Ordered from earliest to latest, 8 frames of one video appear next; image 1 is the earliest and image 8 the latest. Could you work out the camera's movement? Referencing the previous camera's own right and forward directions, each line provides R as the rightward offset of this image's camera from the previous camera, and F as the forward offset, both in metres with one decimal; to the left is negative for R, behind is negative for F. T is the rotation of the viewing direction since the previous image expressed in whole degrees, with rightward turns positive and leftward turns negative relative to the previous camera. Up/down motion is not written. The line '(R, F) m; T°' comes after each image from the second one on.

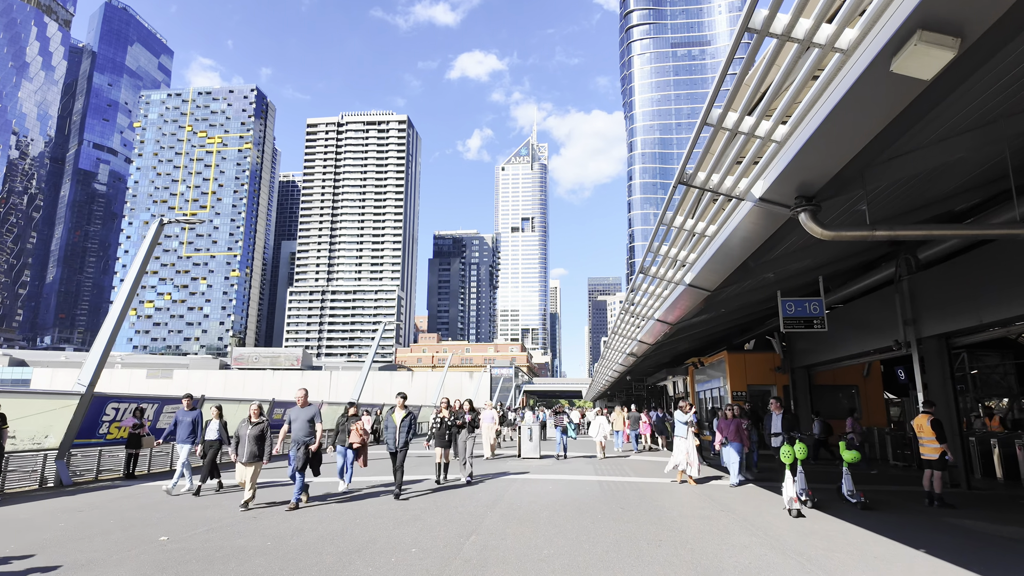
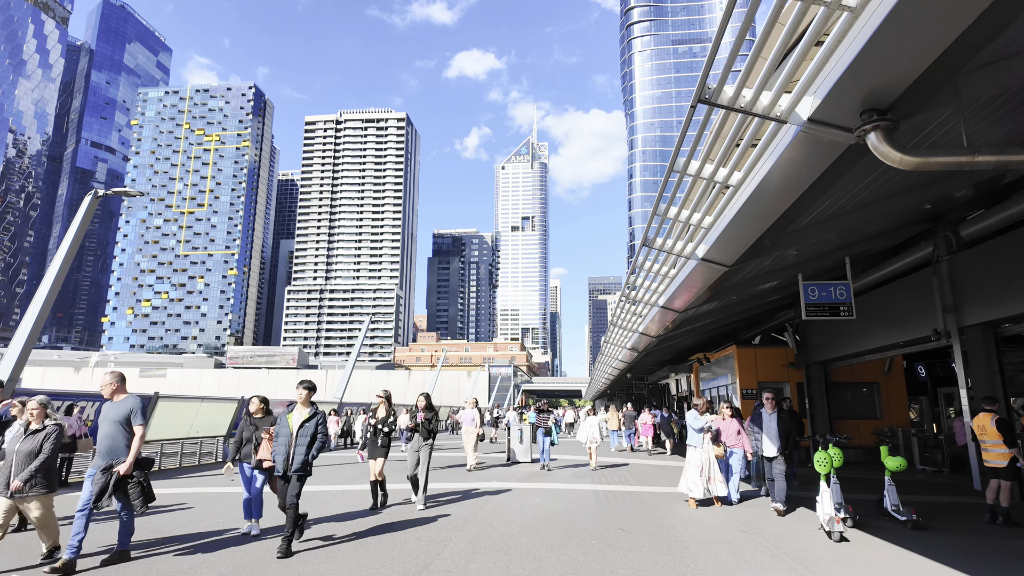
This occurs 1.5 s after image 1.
(+0.3, +1.5) m; 0°
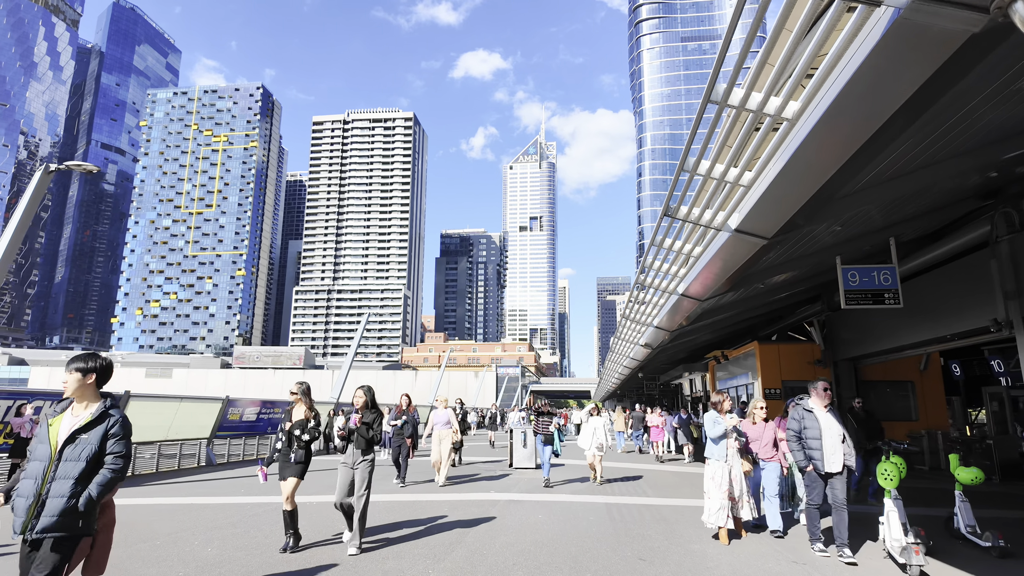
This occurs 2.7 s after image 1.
(+0.1, +1.2) m; -1°
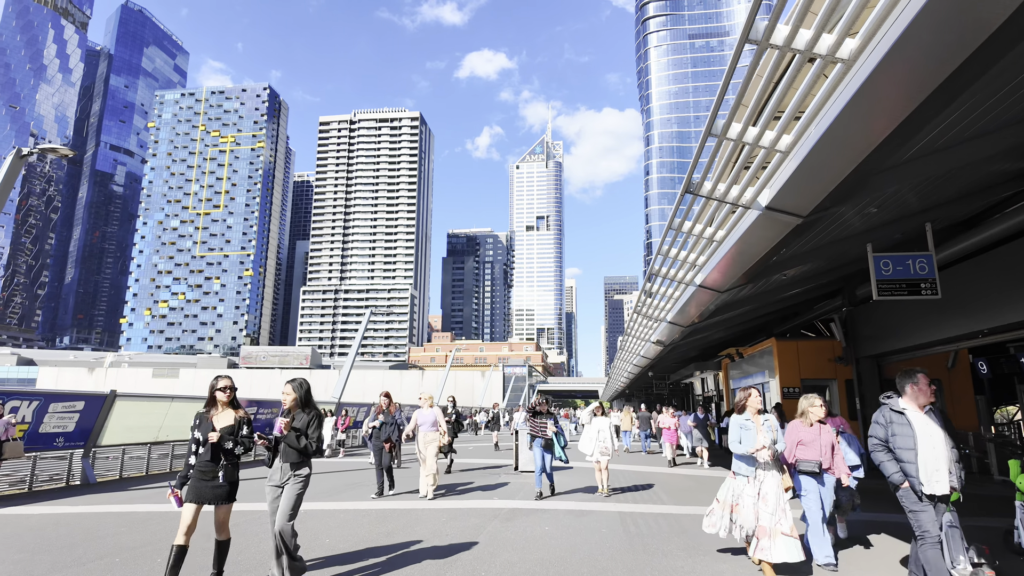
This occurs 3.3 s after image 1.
(0.0, +0.7) m; -1°
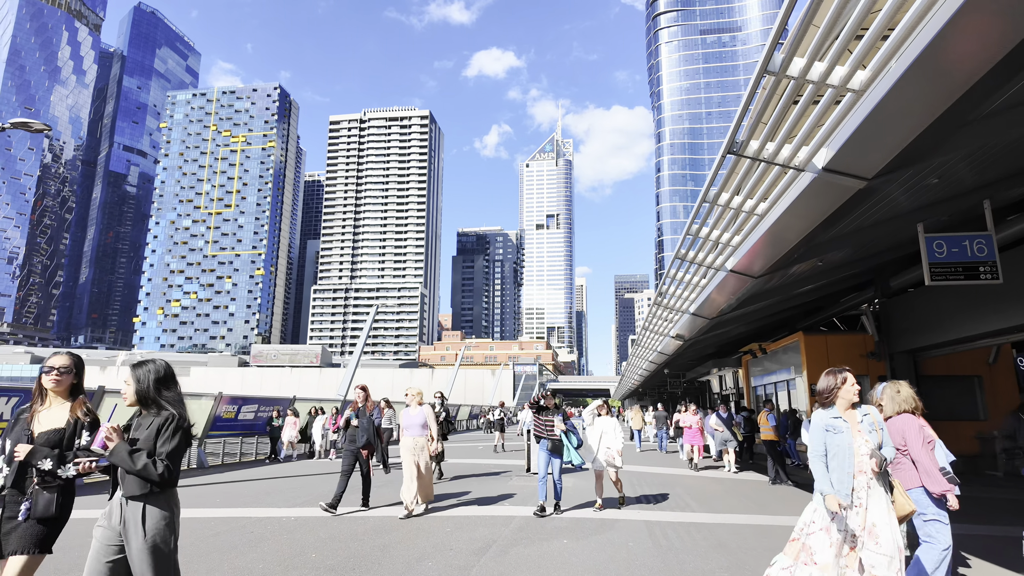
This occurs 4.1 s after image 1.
(0.0, +0.8) m; -1°
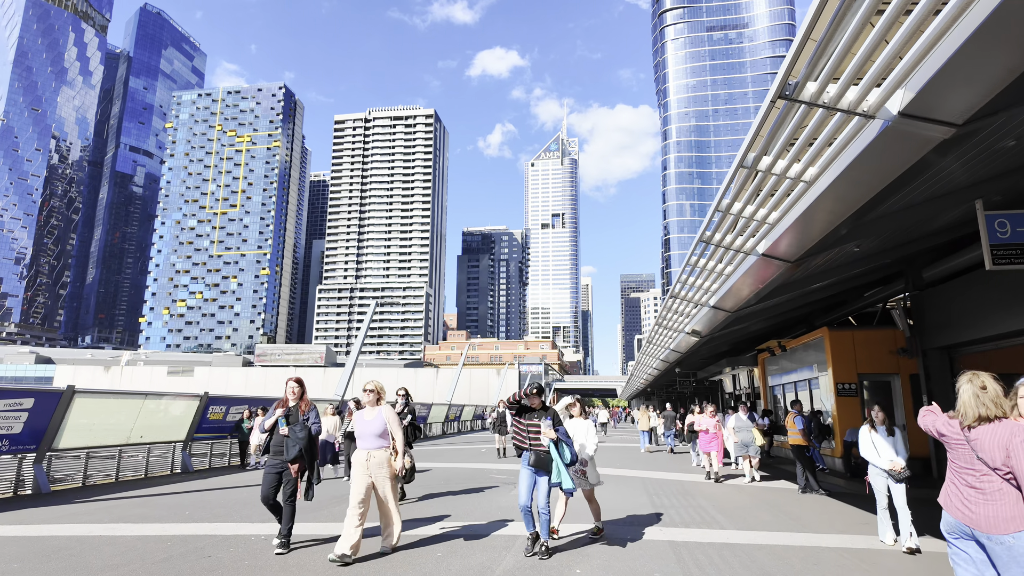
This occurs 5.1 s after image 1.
(0.0, +0.9) m; -1°
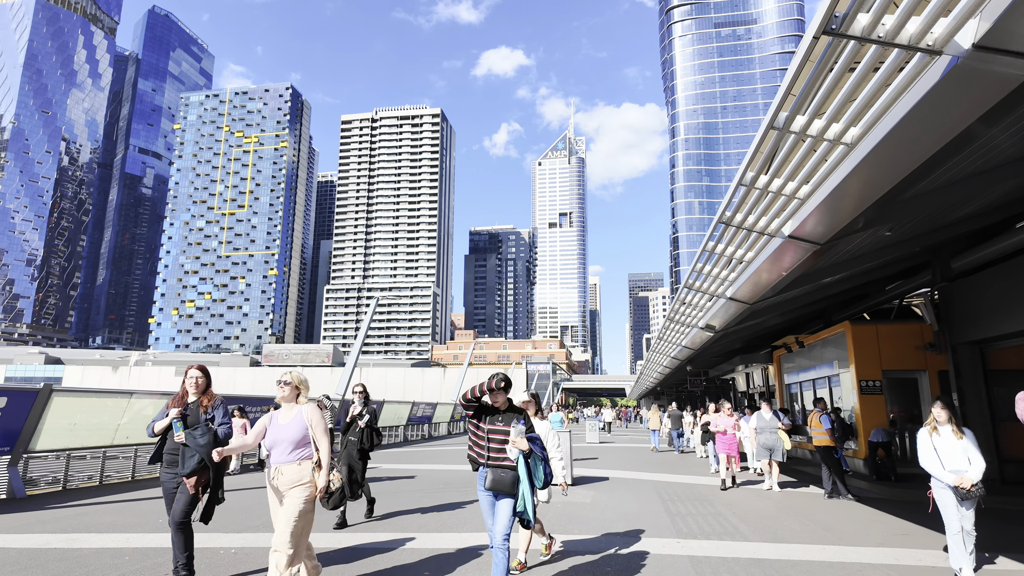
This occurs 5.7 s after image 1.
(+0.1, +0.7) m; -1°
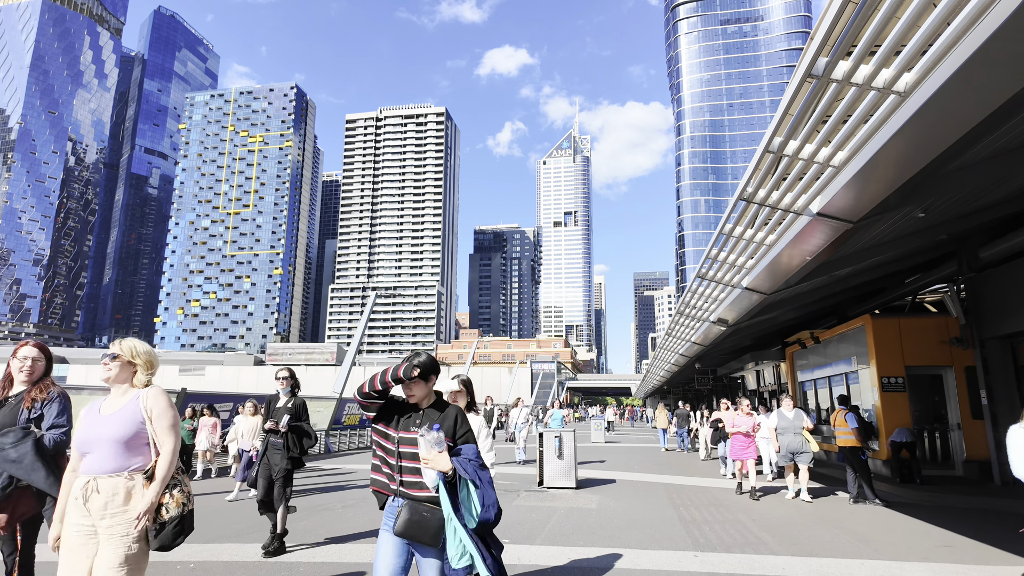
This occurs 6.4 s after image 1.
(+0.1, +0.6) m; 0°
